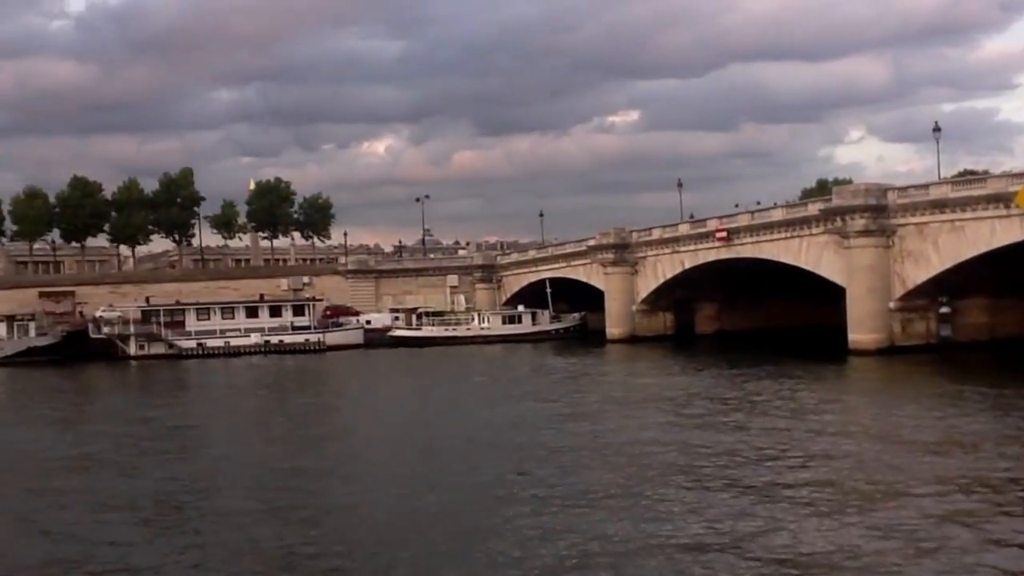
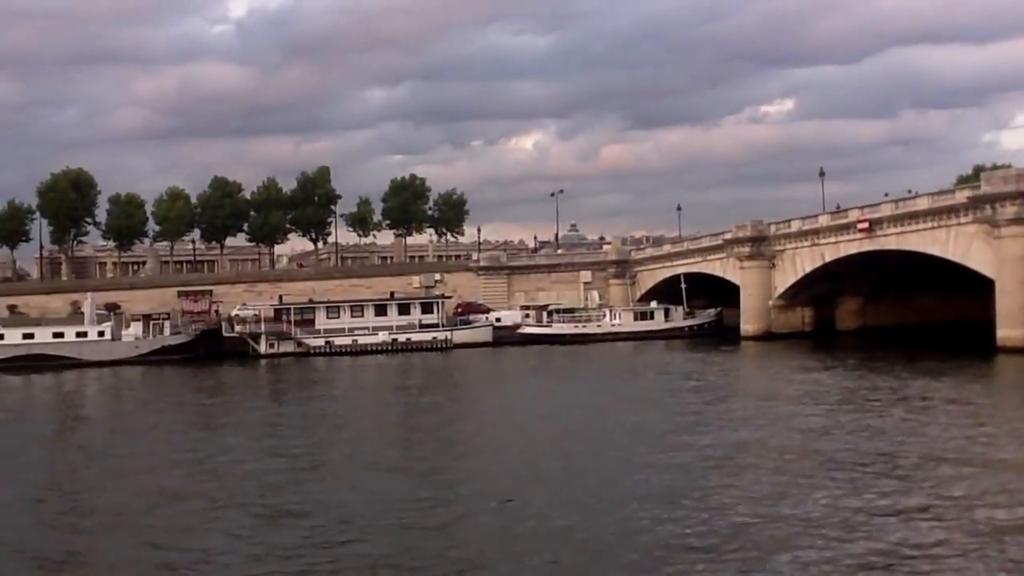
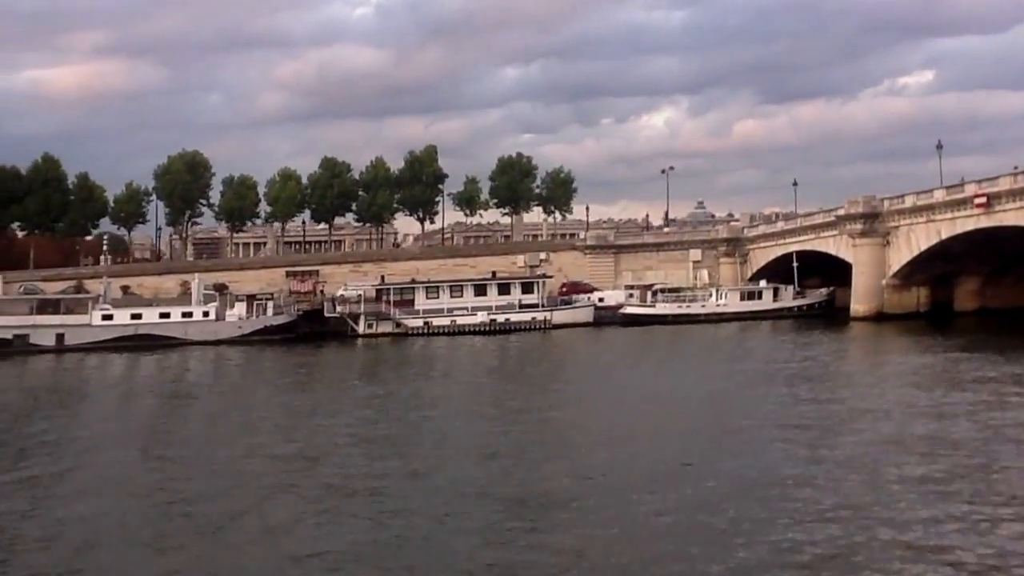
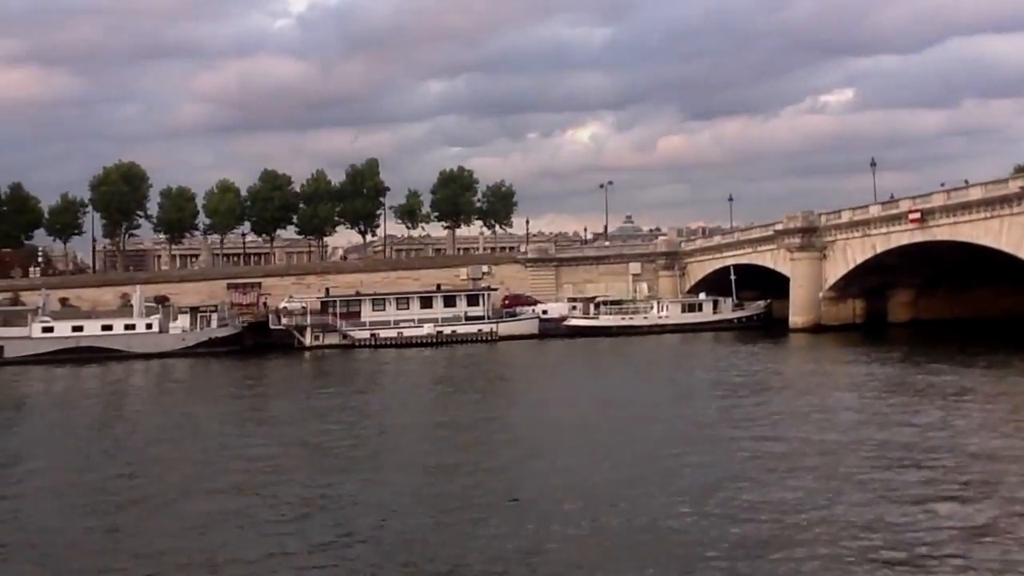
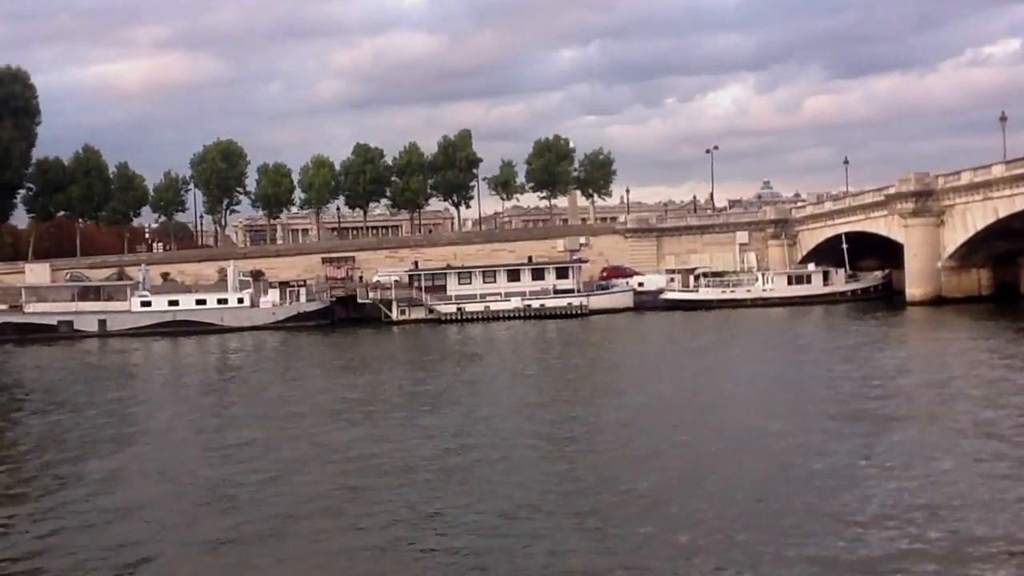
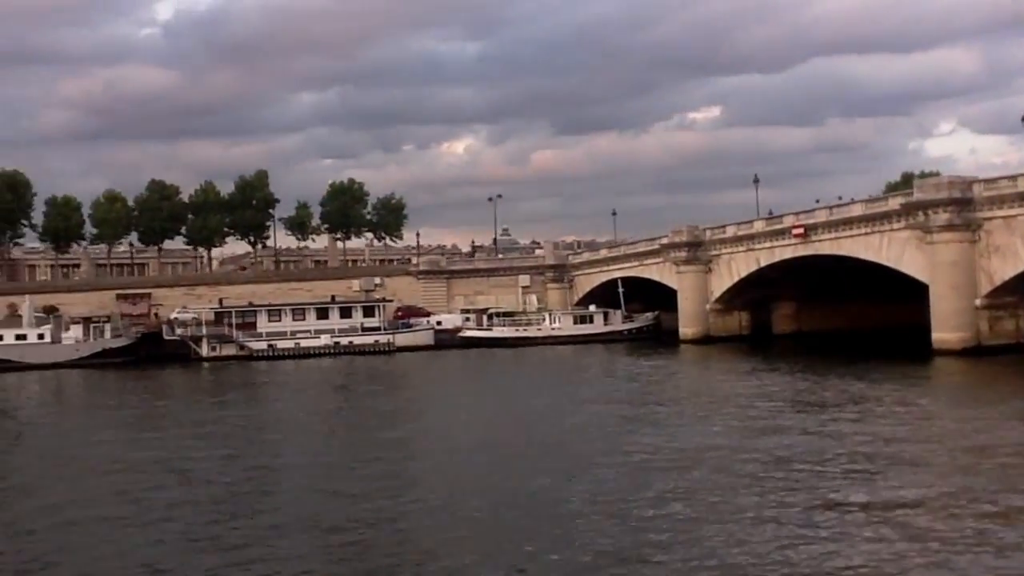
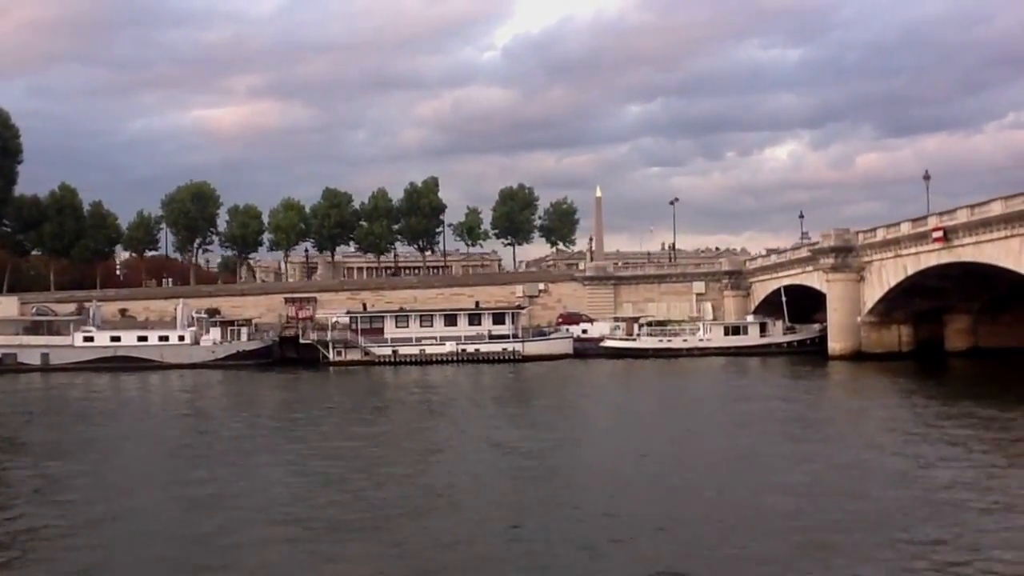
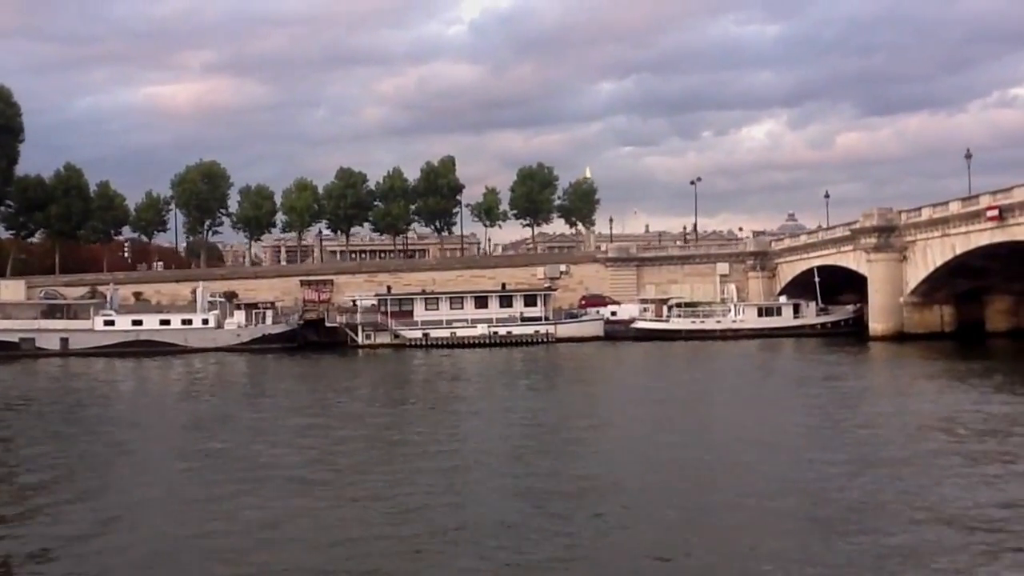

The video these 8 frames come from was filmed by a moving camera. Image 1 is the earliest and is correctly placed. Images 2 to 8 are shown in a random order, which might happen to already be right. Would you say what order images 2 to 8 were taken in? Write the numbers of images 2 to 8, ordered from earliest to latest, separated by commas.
6, 2, 4, 3, 5, 8, 7
